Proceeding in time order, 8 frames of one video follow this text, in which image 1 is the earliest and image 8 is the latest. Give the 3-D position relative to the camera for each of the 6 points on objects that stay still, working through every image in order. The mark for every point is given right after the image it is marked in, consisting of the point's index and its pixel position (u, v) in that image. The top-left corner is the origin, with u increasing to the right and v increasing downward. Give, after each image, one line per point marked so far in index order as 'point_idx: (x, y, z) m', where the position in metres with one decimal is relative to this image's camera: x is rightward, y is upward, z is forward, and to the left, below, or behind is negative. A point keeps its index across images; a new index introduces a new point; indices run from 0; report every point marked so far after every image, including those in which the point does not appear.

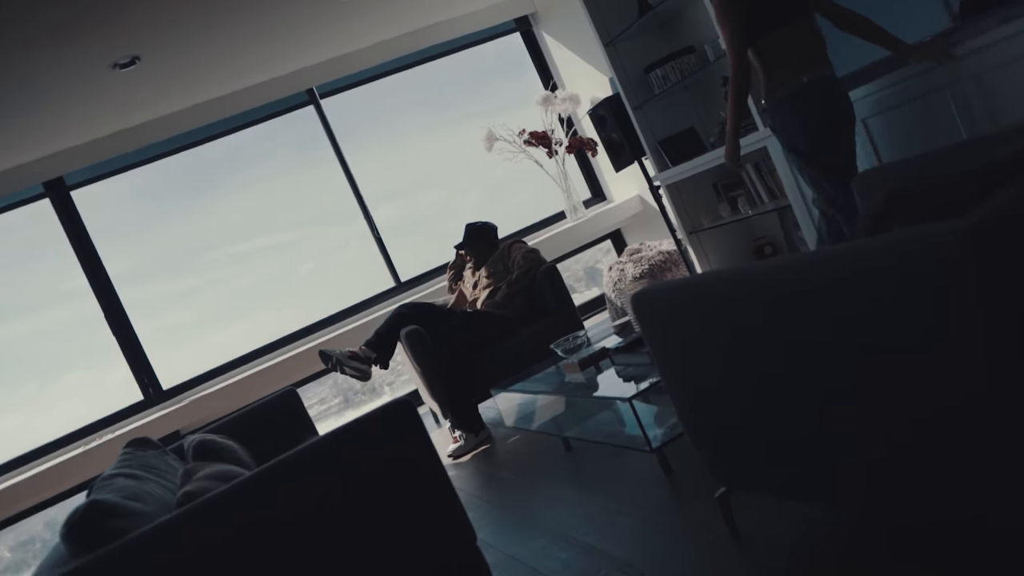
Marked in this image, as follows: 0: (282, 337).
0: (-1.4, -0.3, +5.5) m
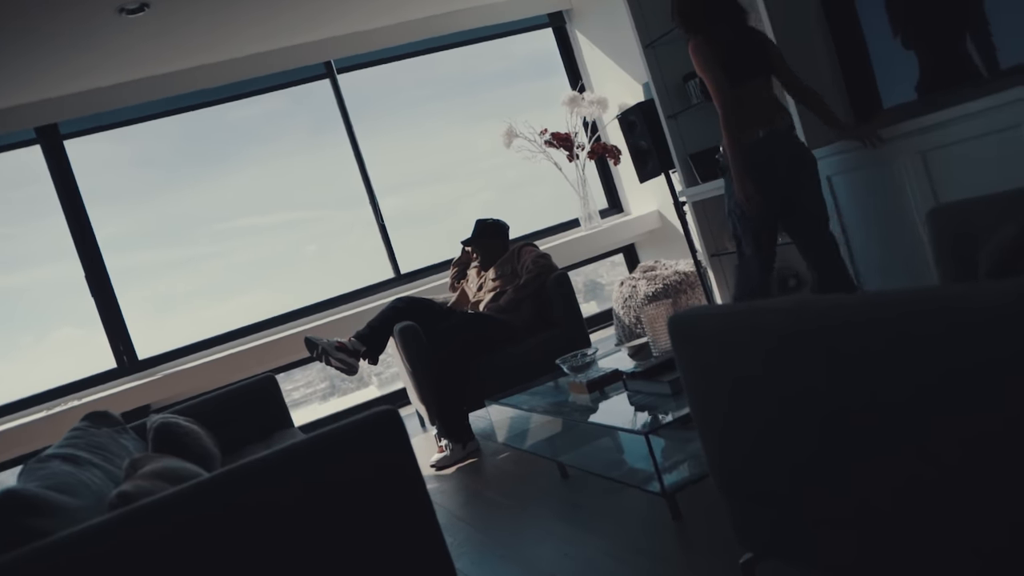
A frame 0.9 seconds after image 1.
0: (-1.4, -0.2, +5.3) m
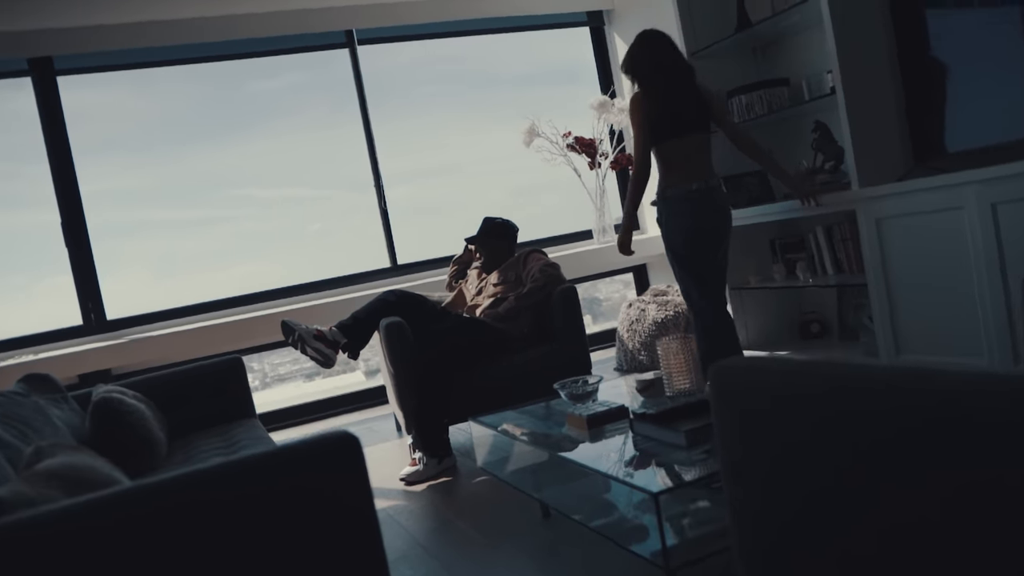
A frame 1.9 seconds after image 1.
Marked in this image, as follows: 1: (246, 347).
0: (-1.4, 0.0, +5.0) m
1: (-1.3, -0.3, +4.4) m
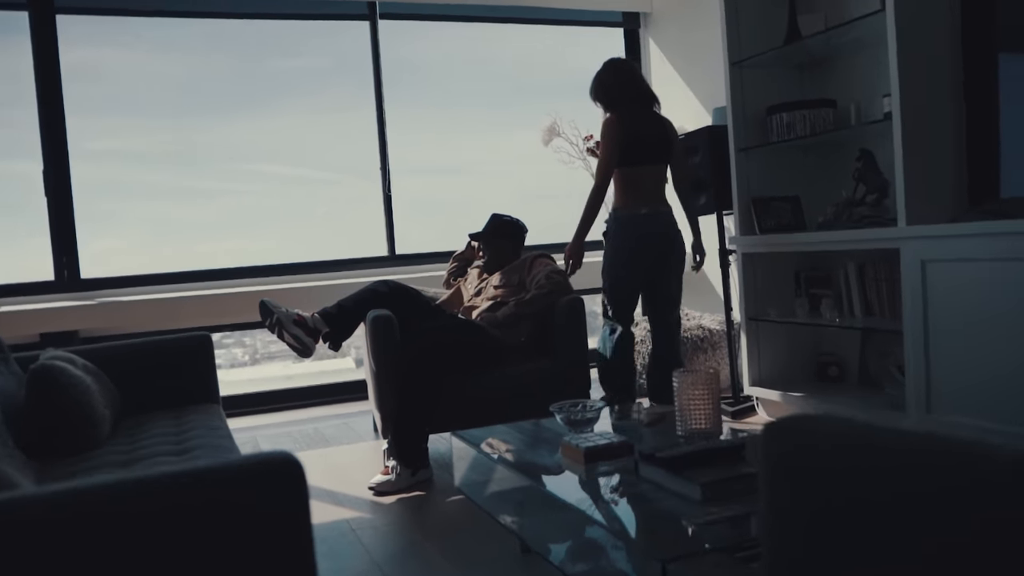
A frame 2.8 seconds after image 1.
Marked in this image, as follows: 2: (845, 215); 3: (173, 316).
0: (-1.4, +0.1, +4.7) m
1: (-1.3, -0.2, +4.1) m
2: (+1.1, +0.3, +3.1) m
3: (-1.5, -0.1, +4.0) m
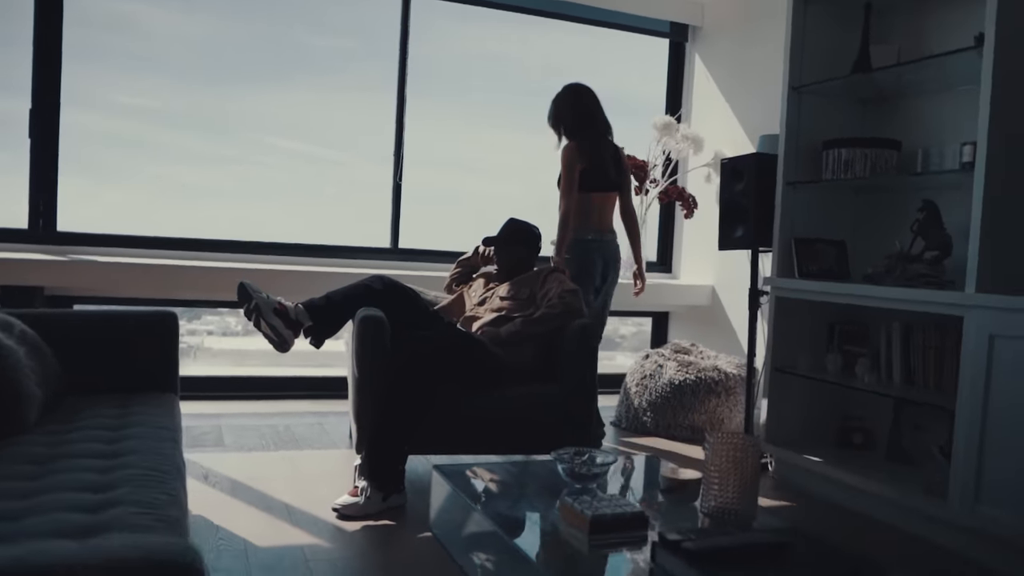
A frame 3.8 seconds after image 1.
0: (-1.4, +0.2, +4.4) m
1: (-1.3, 0.0, +3.8) m
2: (+1.2, +0.1, +2.8) m
3: (-1.5, 0.0, +3.7) m
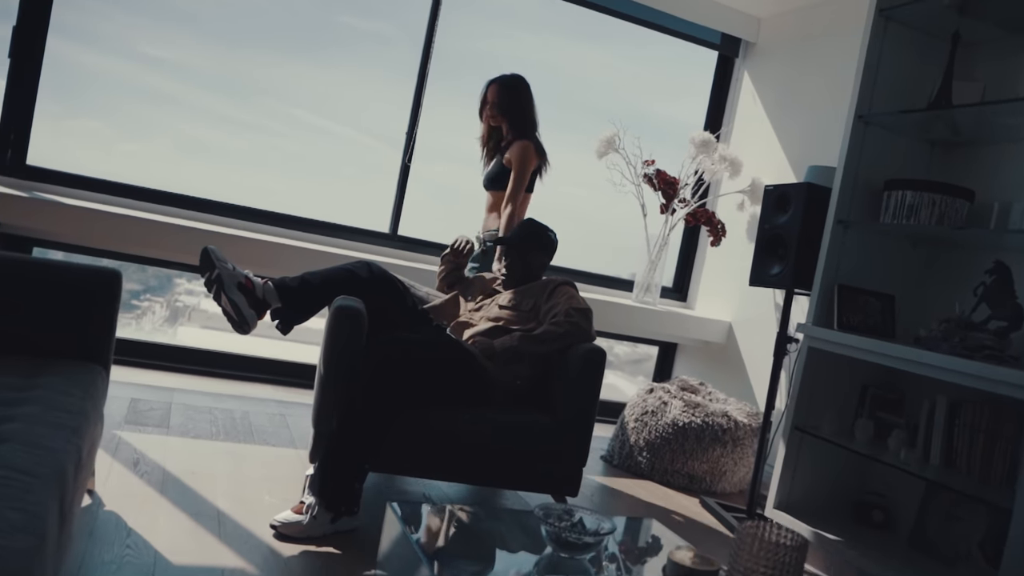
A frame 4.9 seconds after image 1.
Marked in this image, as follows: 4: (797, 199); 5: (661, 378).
0: (-1.3, +0.4, +4.0) m
1: (-1.3, +0.1, +3.4) m
2: (+1.2, -0.1, +2.4) m
3: (-1.4, +0.2, +3.3) m
4: (+0.9, +0.3, +2.9) m
5: (+0.8, -0.5, +4.6) m
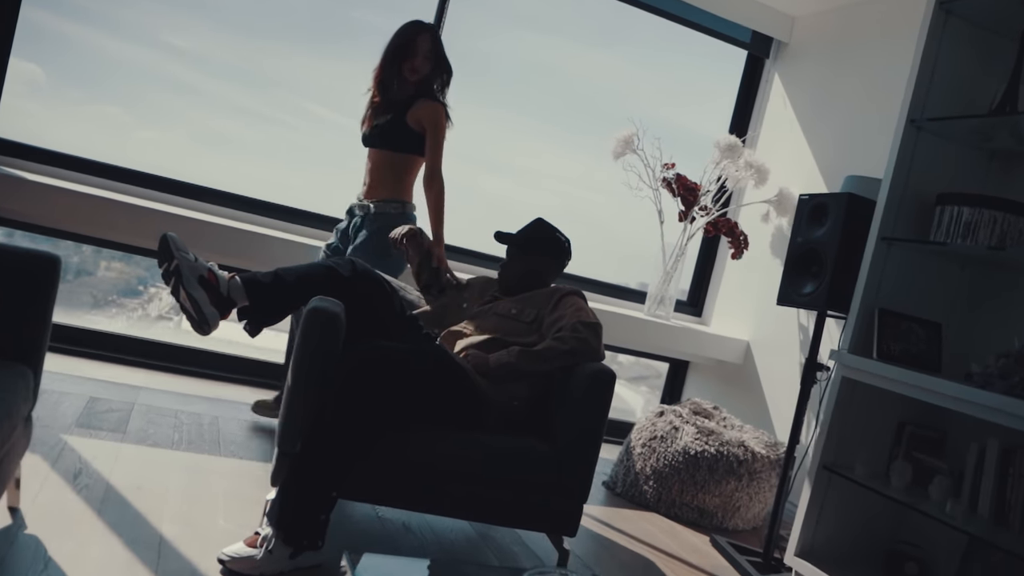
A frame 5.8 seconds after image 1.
0: (-1.3, +0.4, +3.7) m
1: (-1.2, +0.1, +3.1) m
2: (+1.2, -0.2, +2.1) m
3: (-1.4, +0.2, +3.0) m
4: (+0.9, +0.2, +2.6) m
5: (+0.8, -0.5, +4.3) m
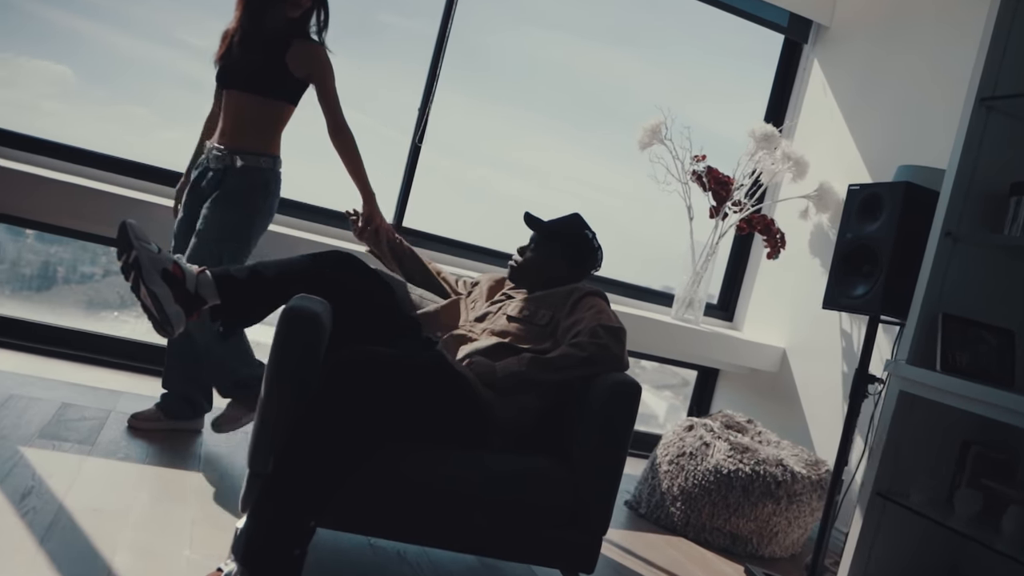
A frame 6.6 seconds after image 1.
0: (-1.2, +0.4, +3.5) m
1: (-1.2, +0.1, +2.9) m
2: (+1.2, -0.2, +1.8) m
3: (-1.4, +0.2, +2.8) m
4: (+0.9, +0.2, +2.3) m
5: (+0.8, -0.5, +4.0) m
